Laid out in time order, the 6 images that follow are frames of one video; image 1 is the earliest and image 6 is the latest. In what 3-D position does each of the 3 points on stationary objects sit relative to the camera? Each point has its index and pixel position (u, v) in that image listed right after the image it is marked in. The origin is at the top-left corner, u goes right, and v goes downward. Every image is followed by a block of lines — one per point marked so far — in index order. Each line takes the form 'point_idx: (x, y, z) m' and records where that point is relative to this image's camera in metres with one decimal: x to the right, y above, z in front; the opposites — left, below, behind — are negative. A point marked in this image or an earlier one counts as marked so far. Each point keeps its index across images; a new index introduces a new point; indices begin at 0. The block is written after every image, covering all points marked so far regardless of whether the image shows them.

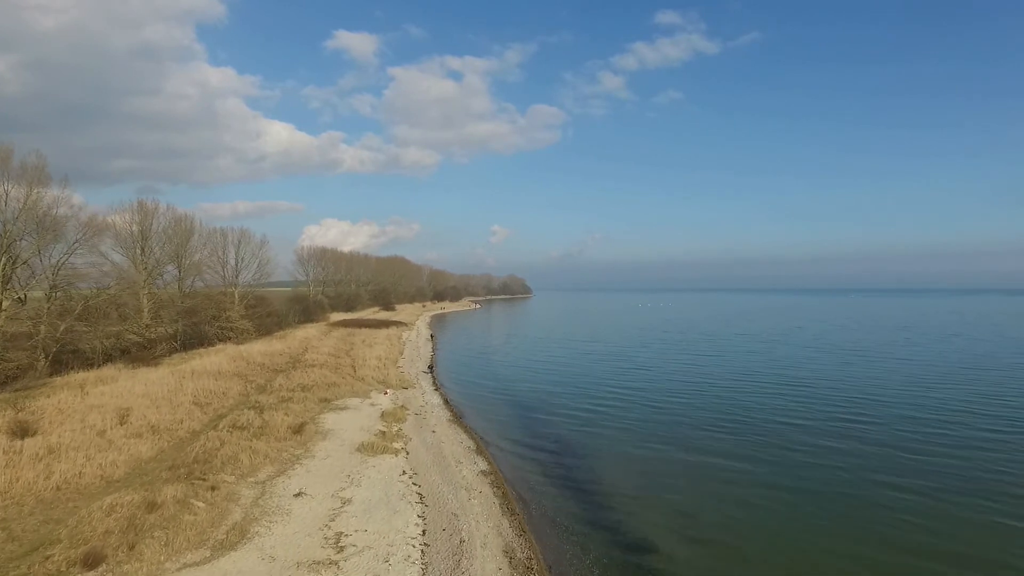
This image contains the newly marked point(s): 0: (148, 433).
0: (-11.9, -4.7, +16.1) m
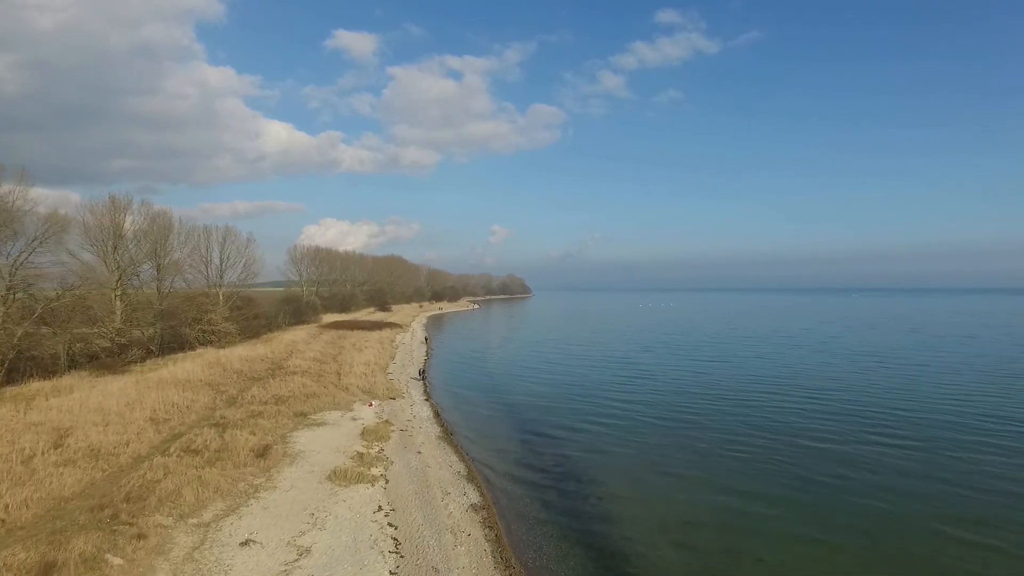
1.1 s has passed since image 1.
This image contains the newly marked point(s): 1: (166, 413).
0: (-12.1, -4.8, +13.8) m
1: (-13.4, -4.8, +18.9) m
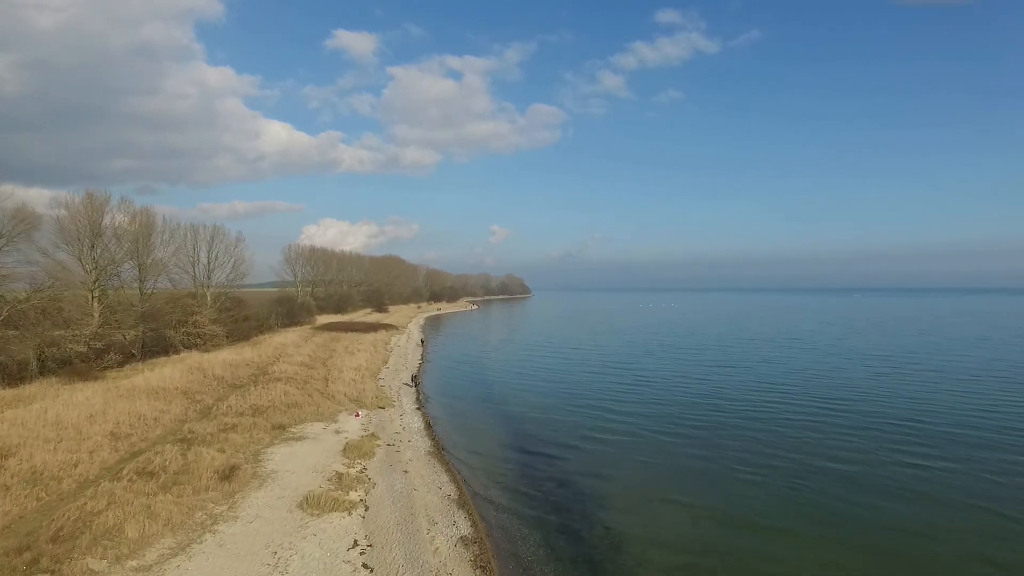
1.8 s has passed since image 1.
0: (-12.2, -4.8, +12.1) m
1: (-13.5, -4.9, +17.3) m
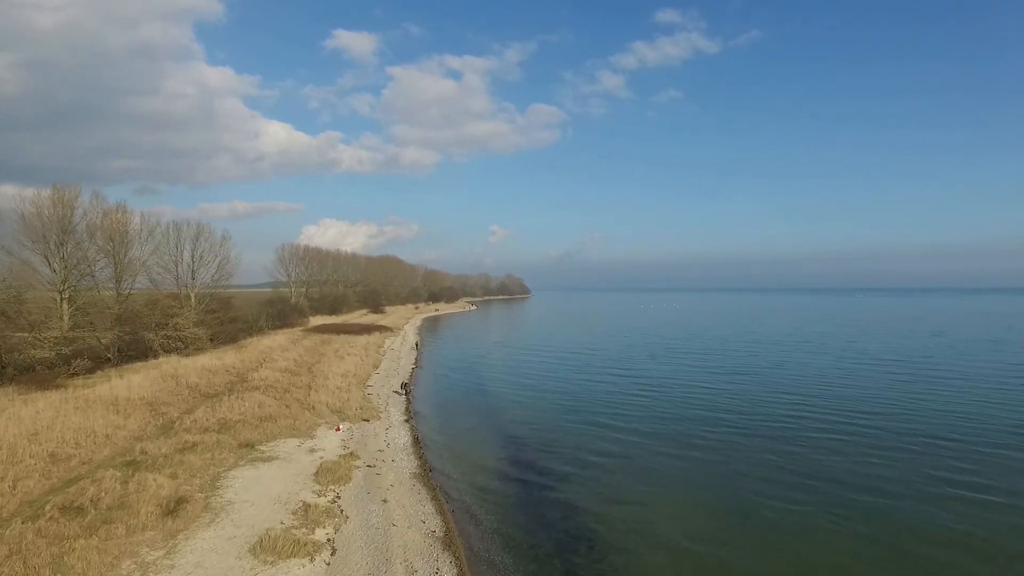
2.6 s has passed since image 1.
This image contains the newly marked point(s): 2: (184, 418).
0: (-12.3, -4.9, +10.1) m
1: (-13.6, -4.9, +15.2) m
2: (-12.6, -5.0, +18.9) m
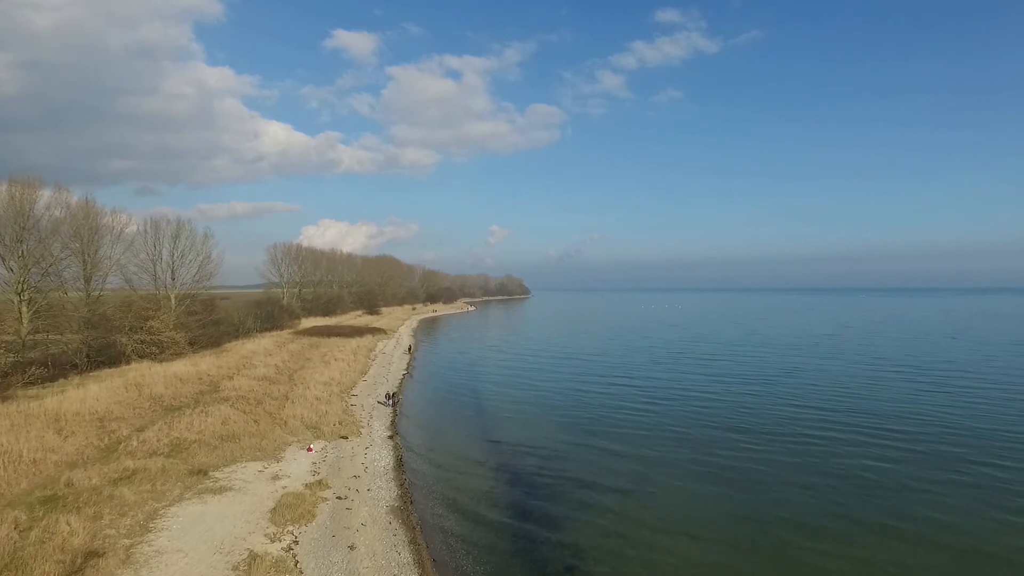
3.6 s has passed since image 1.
0: (-12.4, -4.9, +7.8) m
1: (-13.7, -5.0, +12.9) m
2: (-12.7, -5.0, +16.5) m
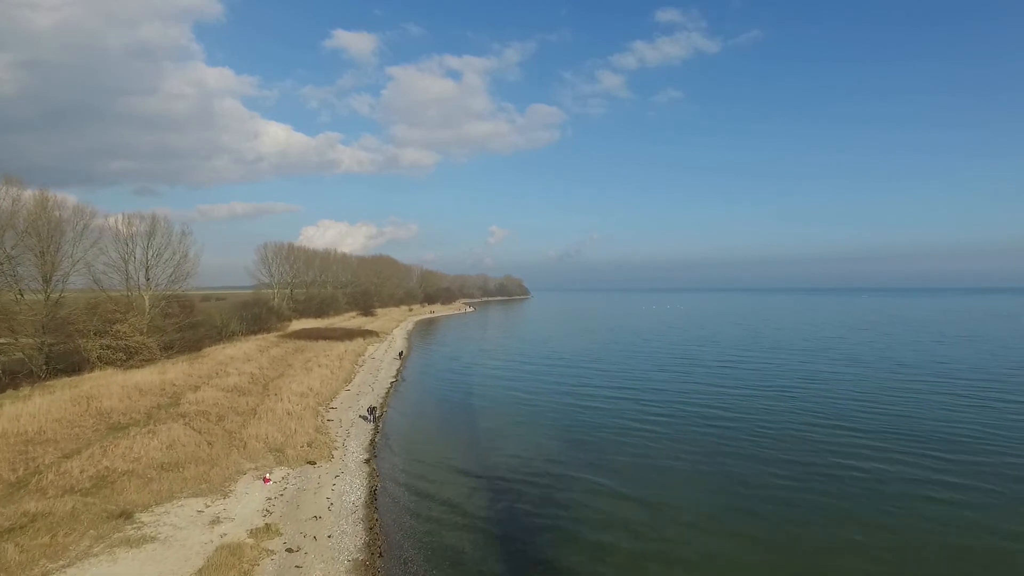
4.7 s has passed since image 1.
0: (-12.6, -4.9, +5.1) m
1: (-13.9, -5.0, +10.2) m
2: (-12.9, -5.0, +13.9) m
